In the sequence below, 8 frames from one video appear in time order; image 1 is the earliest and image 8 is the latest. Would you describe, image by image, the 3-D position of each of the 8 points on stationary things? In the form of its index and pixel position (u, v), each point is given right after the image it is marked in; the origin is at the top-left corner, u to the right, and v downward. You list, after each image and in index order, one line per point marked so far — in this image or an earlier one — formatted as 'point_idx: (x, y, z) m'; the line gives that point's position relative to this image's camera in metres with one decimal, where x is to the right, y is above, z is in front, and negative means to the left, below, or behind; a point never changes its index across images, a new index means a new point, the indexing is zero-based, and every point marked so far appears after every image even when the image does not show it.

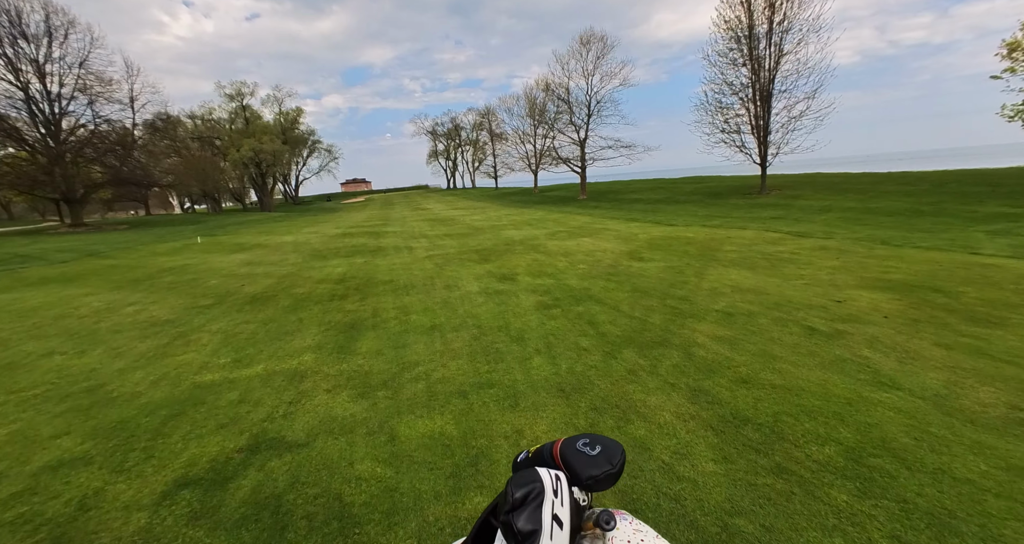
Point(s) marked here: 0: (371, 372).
0: (-1.4, -1.0, +4.1) m
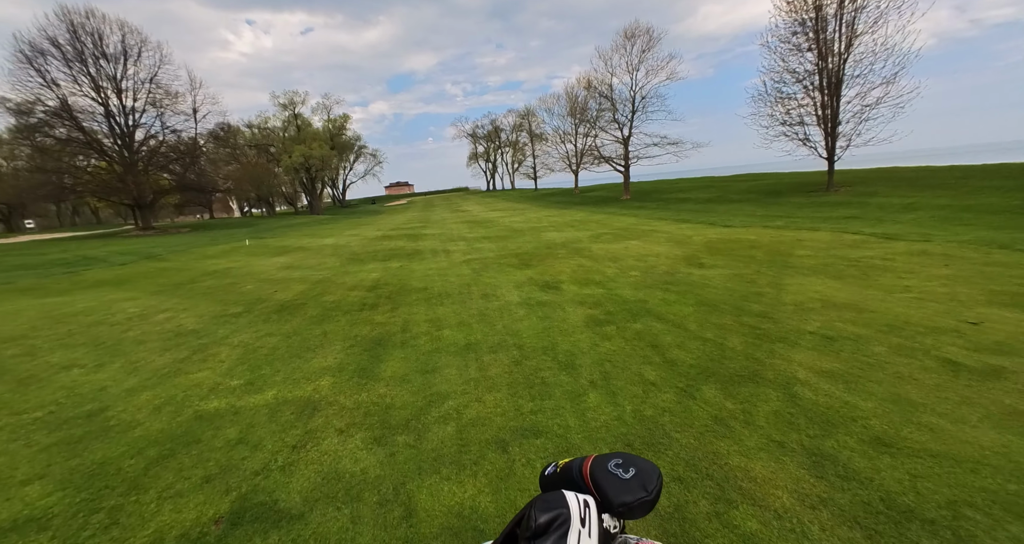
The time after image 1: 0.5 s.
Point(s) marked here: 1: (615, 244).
0: (-1.0, -1.1, +3.5) m
1: (+3.4, +0.9, +13.5) m
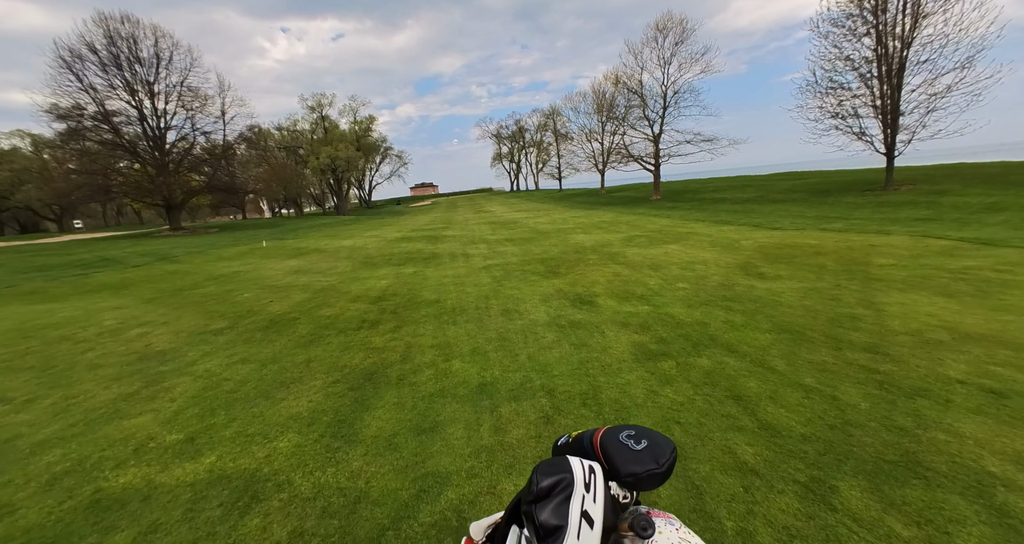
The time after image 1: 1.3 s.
0: (-0.8, -1.3, +2.3) m
1: (+4.2, +0.7, +12.1) m
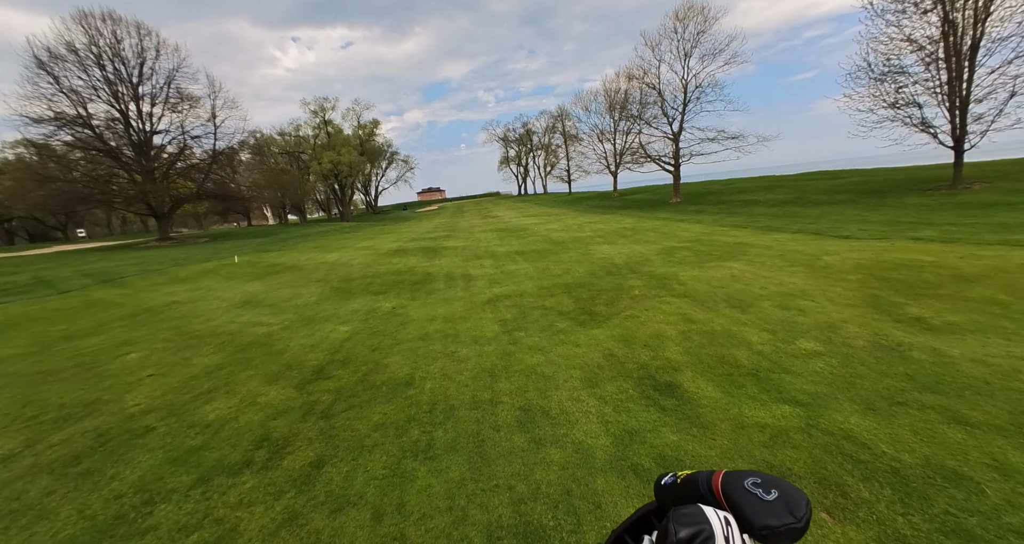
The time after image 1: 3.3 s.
0: (-0.7, -1.9, -0.4) m
1: (+4.5, +0.1, +9.3) m
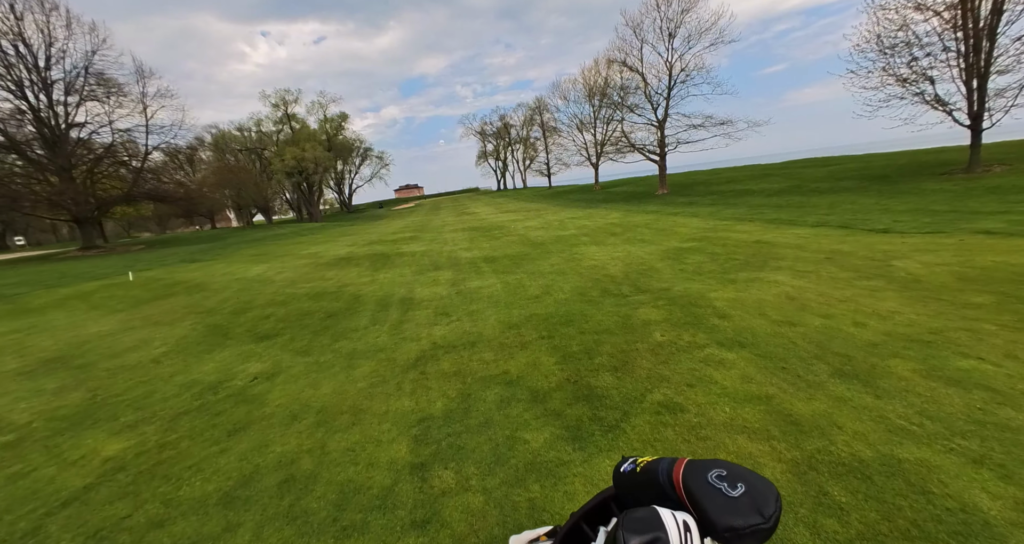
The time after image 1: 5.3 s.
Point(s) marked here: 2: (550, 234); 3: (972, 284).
0: (-0.9, -2.4, -3.3) m
1: (+3.8, -0.2, +6.6) m
2: (+1.6, +1.6, +16.7) m
3: (+6.4, -0.2, +5.6) m
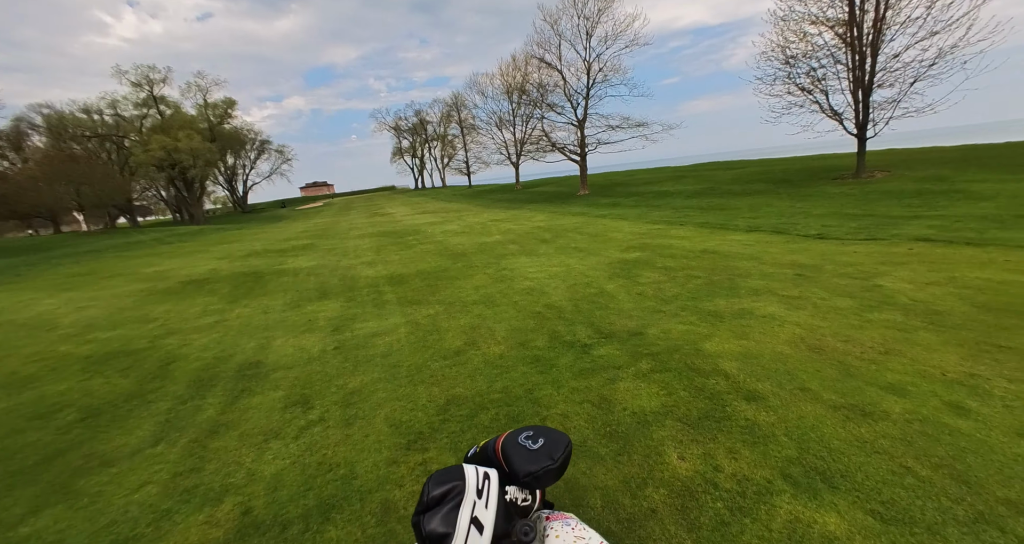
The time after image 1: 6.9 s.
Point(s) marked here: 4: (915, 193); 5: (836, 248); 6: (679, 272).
0: (0.0, -2.9, -5.7) m
1: (+2.8, -0.6, +4.9) m
2: (-1.4, +1.1, +14.4) m
3: (+5.5, -0.6, +4.4) m
4: (+15.7, +3.1, +15.5) m
5: (+7.7, +0.6, +9.5) m
6: (+3.3, 0.0, +7.8) m
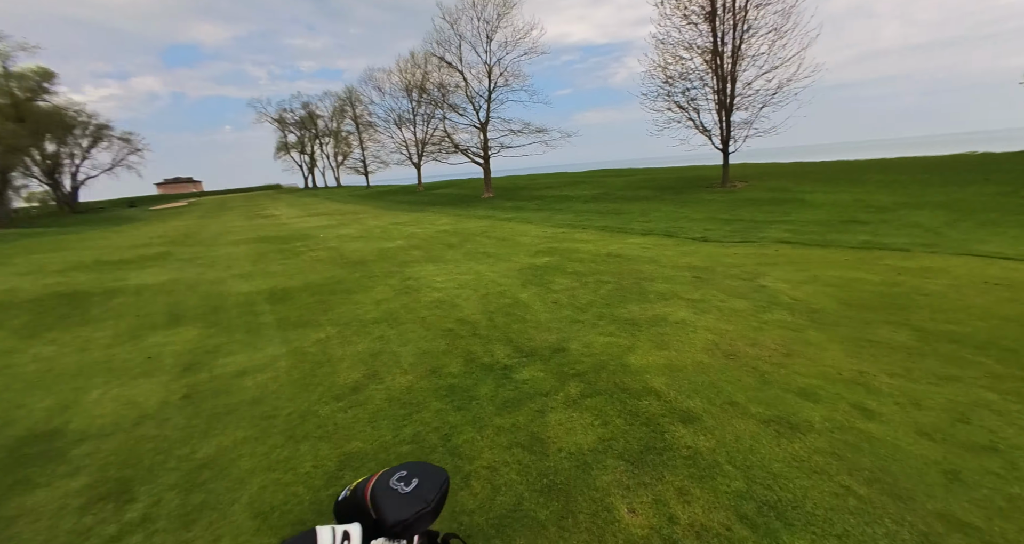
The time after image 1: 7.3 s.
0: (+1.6, -3.0, -6.1) m
1: (+1.7, -0.7, +4.8) m
2: (-4.5, +0.8, +13.1) m
3: (+4.5, -0.6, +5.0) m
4: (+11.8, +3.3, +18.1) m
5: (+5.4, +0.6, +10.5) m
6: (+1.6, -0.1, +7.8) m
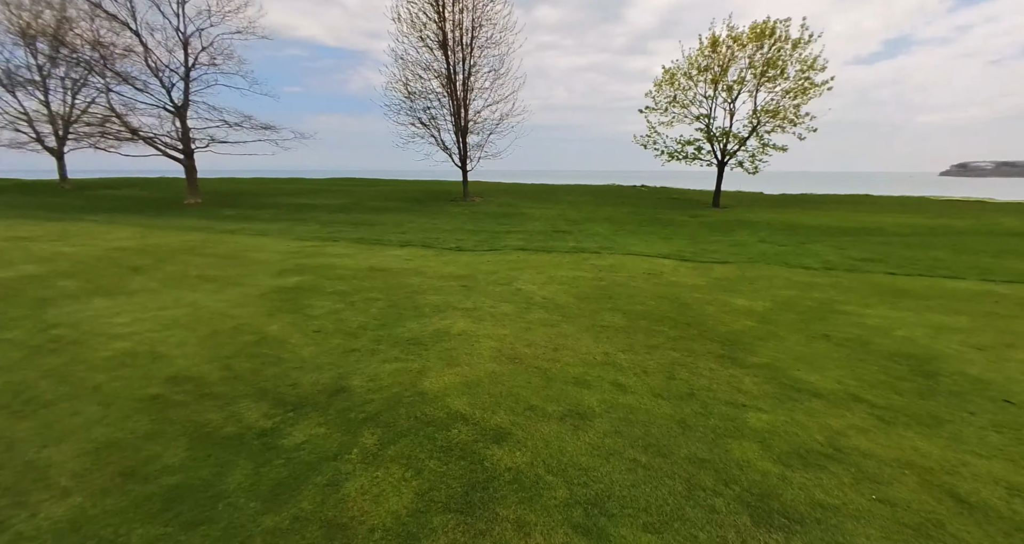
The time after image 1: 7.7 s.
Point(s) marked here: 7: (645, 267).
0: (+5.5, -2.6, -4.5) m
1: (-0.8, -0.9, +4.6) m
2: (-10.7, -0.2, +7.9) m
3: (+1.4, -0.6, +6.3) m
4: (-0.3, +3.1, +21.3) m
5: (-1.0, +0.4, +11.3) m
6: (-2.6, -0.4, +7.0) m
7: (+3.8, +0.3, +9.7) m
